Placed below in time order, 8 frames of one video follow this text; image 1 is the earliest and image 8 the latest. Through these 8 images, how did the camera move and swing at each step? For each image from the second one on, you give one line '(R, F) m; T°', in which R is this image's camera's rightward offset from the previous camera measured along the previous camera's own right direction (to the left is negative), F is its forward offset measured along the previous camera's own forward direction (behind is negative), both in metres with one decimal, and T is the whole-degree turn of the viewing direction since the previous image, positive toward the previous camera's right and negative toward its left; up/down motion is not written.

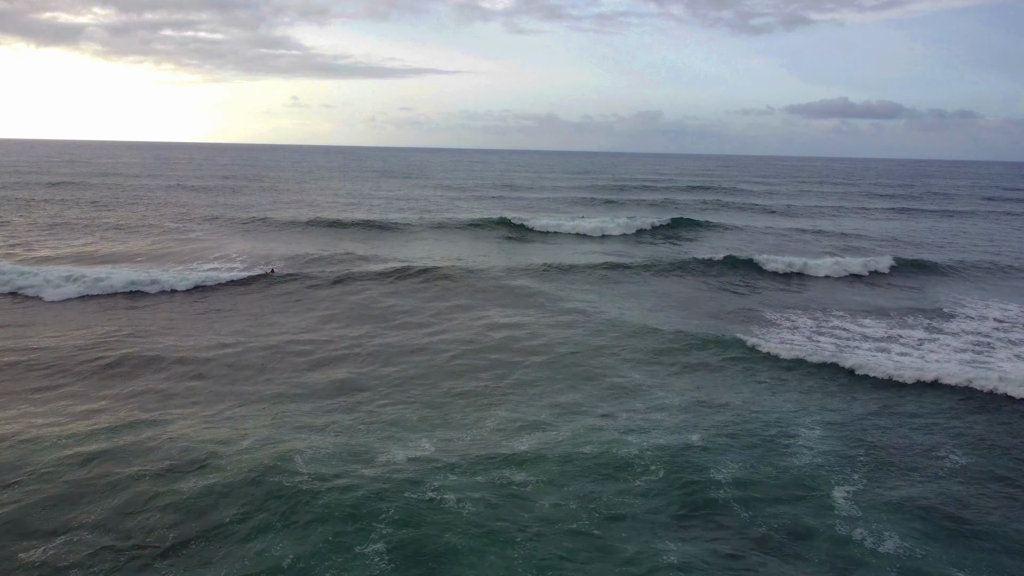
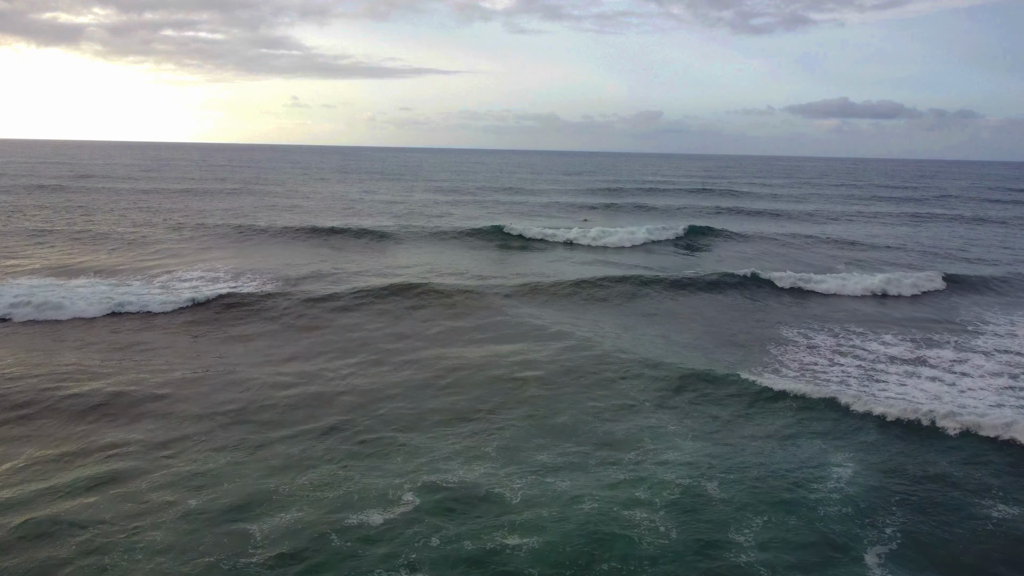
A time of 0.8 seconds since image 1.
(+0.1, +1.2) m; 0°
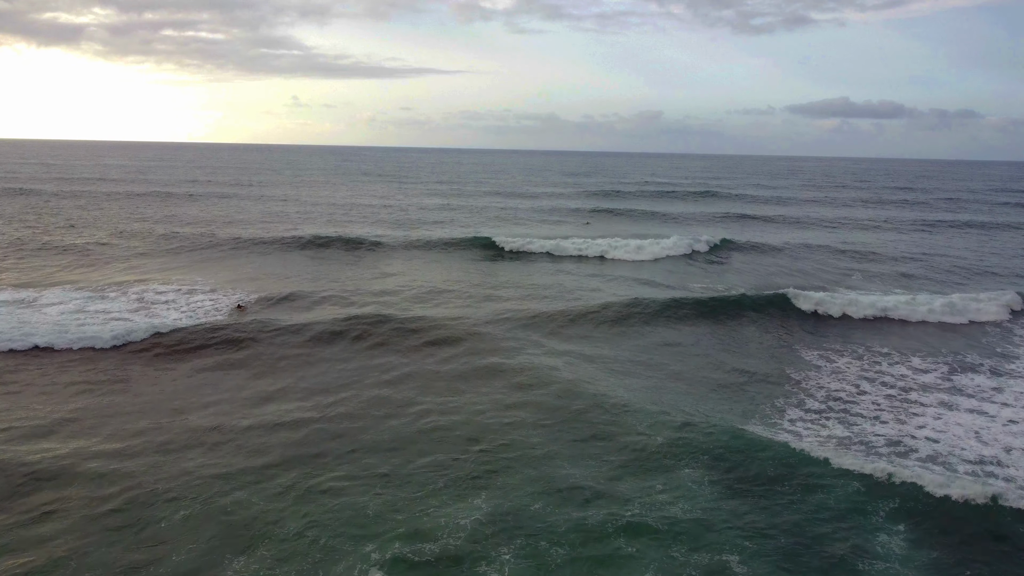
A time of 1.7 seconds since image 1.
(+0.1, +1.3) m; 0°
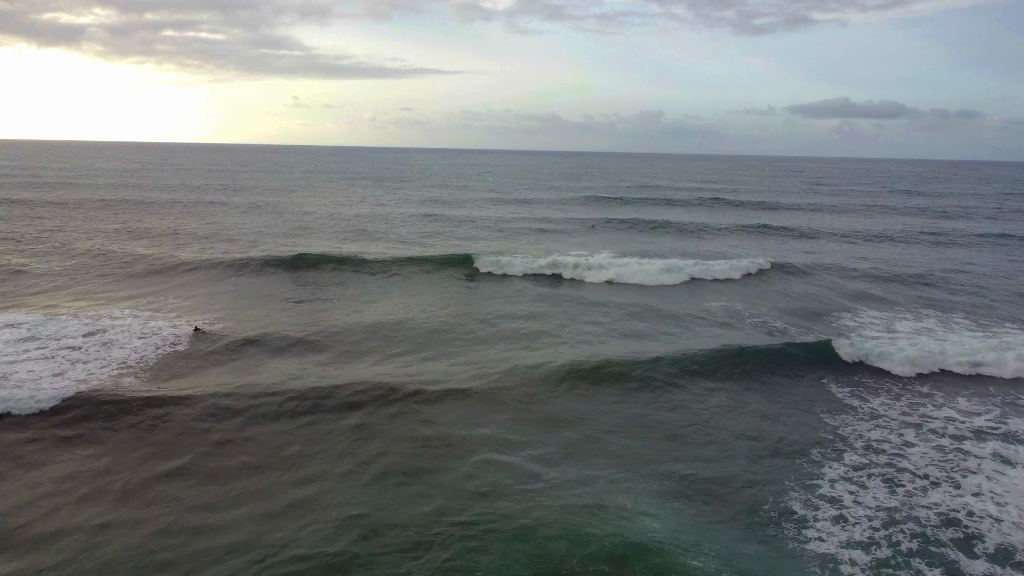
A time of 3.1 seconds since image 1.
(+0.2, +1.7) m; 0°
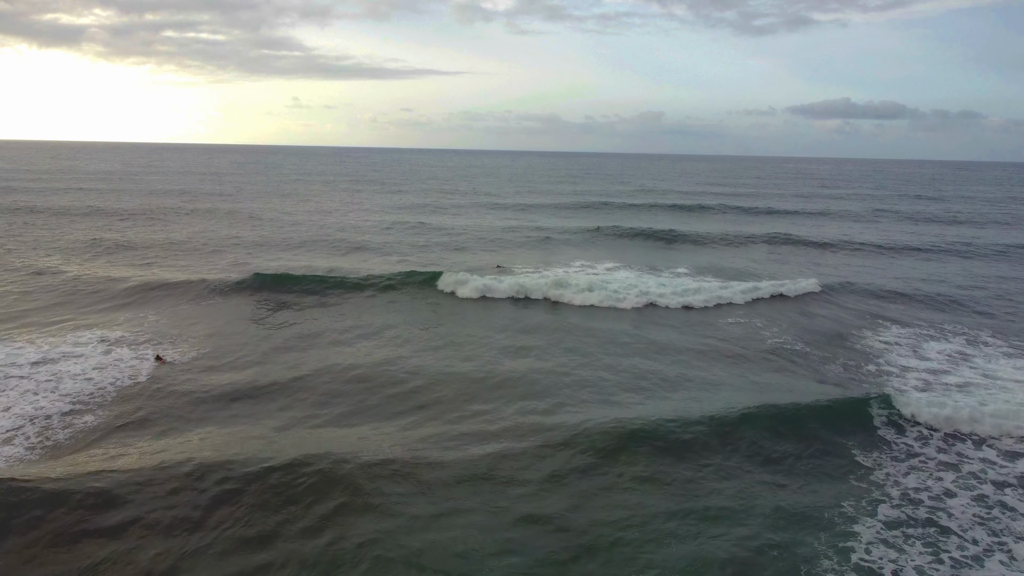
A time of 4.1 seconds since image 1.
(+0.1, +1.3) m; 0°
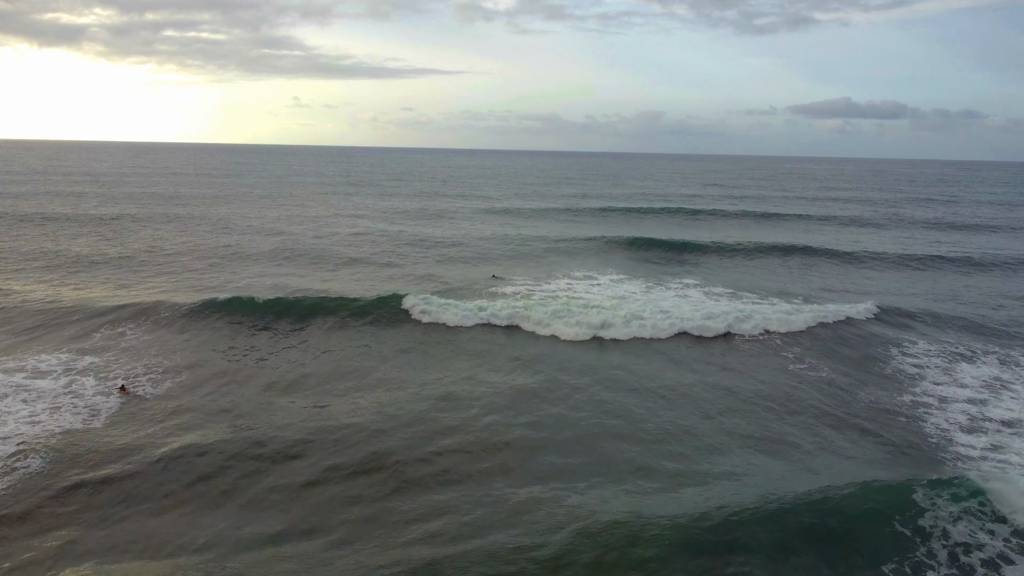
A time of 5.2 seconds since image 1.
(0.0, +1.4) m; 0°
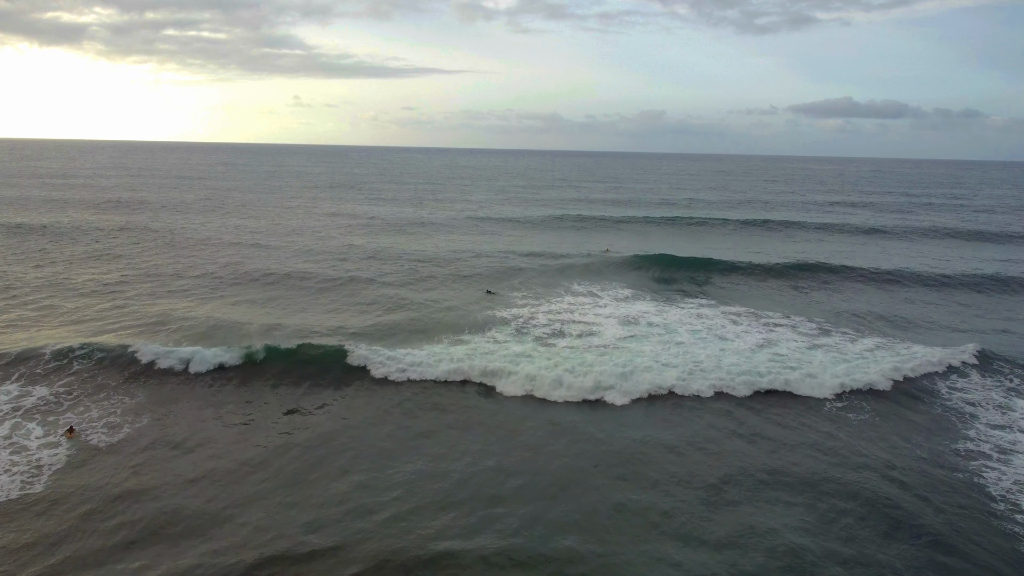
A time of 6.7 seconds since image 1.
(-0.1, +2.0) m; 0°
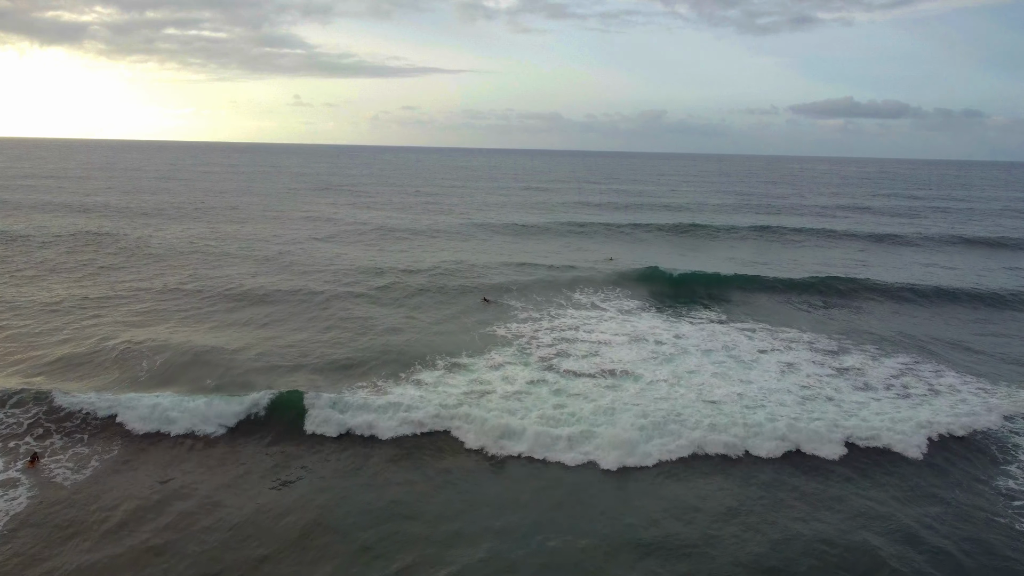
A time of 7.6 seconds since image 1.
(0.0, +1.2) m; 0°
